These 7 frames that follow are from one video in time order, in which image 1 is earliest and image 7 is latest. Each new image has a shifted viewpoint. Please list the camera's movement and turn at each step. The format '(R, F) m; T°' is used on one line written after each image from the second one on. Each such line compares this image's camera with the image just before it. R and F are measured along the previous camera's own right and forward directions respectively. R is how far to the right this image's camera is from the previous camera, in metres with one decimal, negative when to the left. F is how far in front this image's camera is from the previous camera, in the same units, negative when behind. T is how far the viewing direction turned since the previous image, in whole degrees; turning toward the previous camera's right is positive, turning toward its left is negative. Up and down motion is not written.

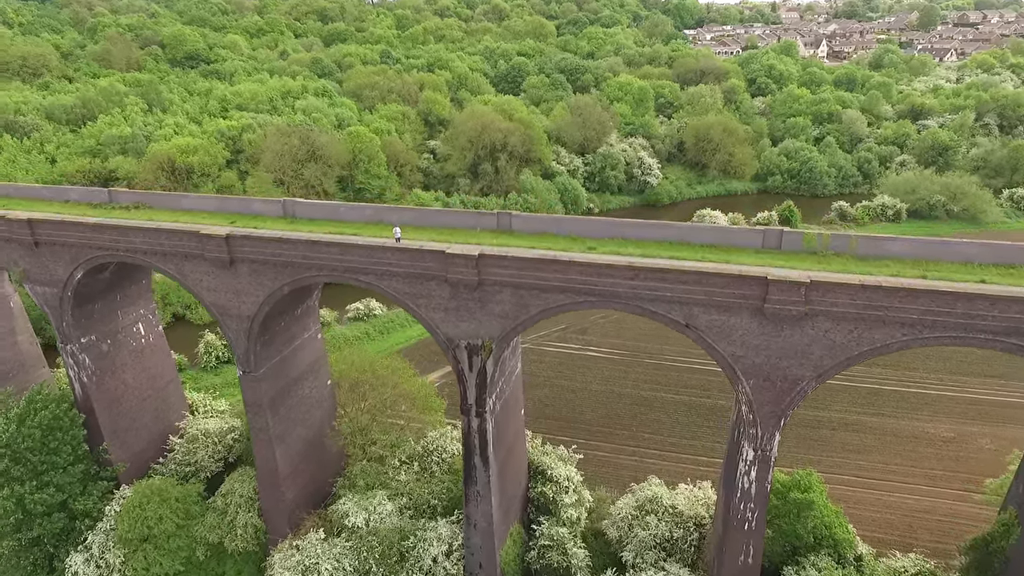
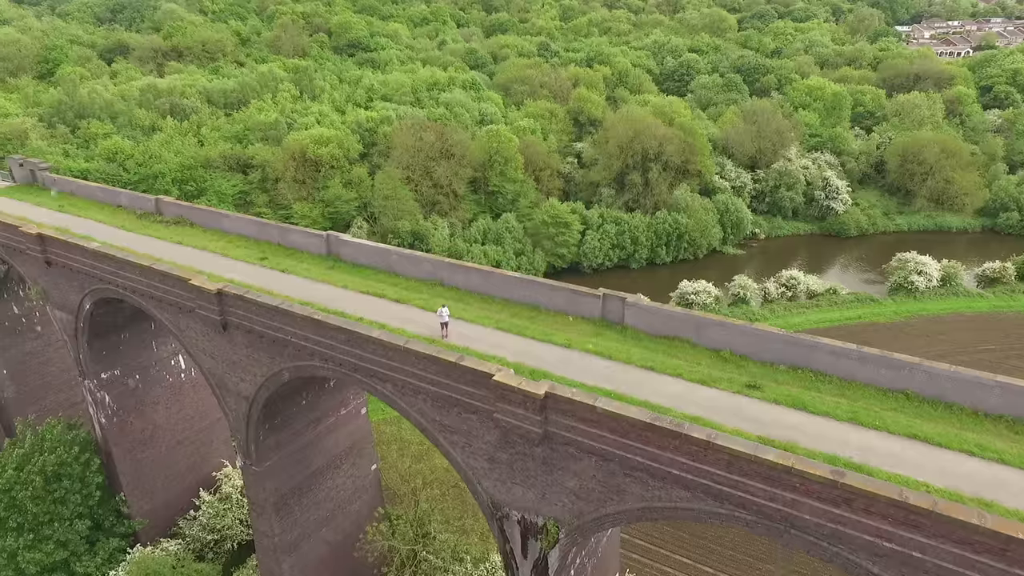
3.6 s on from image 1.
(+0.5, +5.4) m; -13°
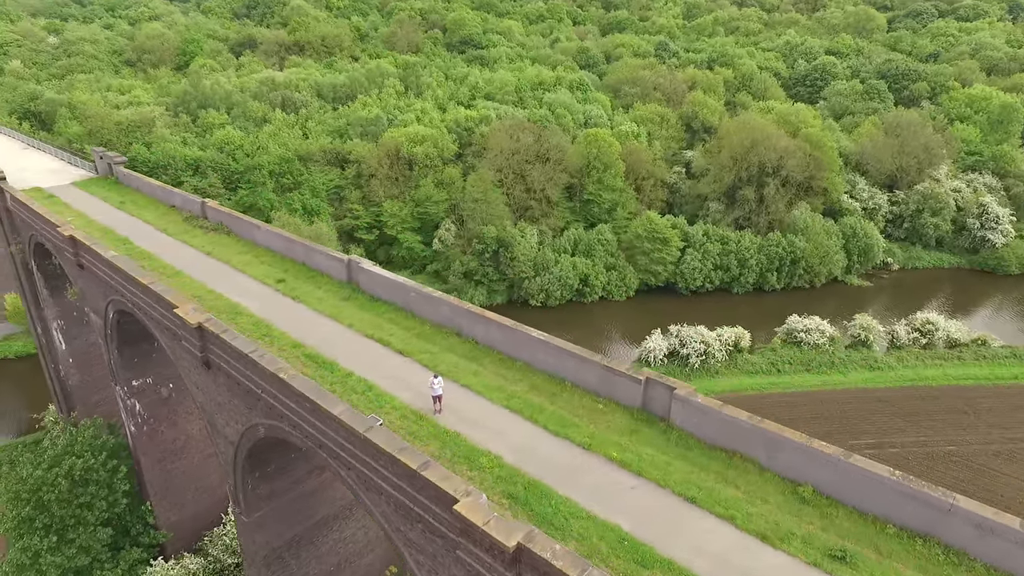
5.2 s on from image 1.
(+1.0, +2.2) m; -10°
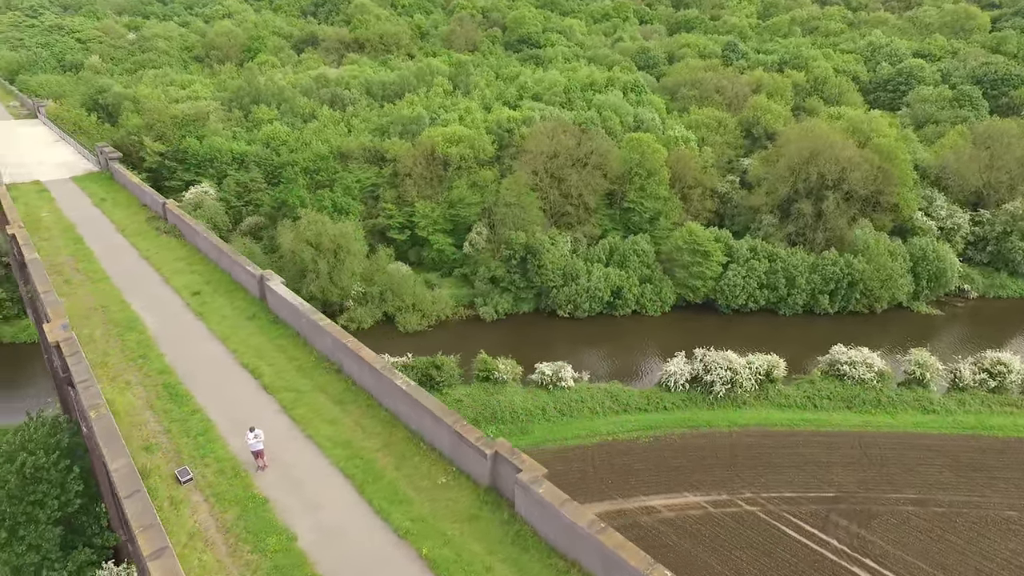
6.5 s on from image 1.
(+2.3, +1.4) m; -6°
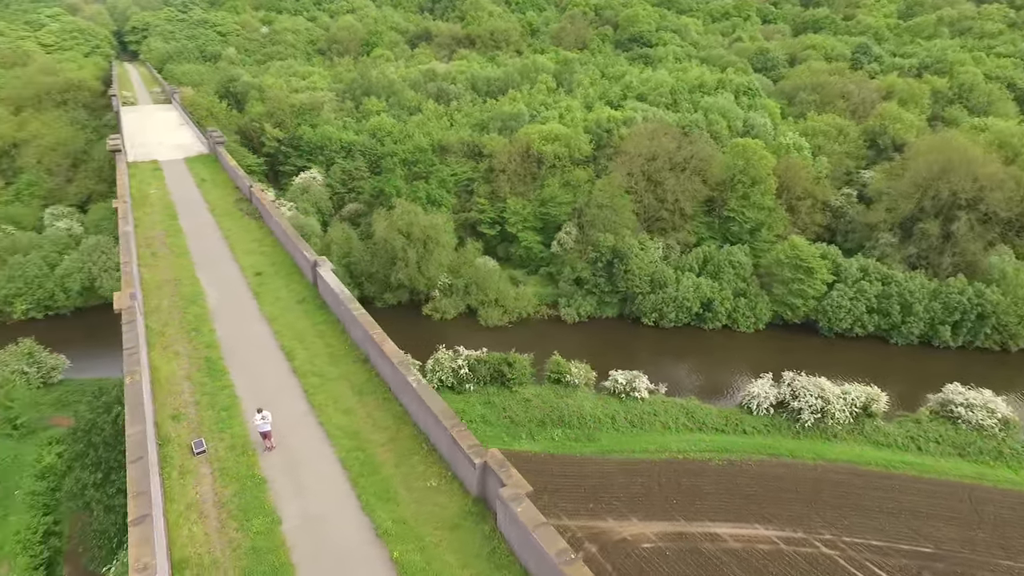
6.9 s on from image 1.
(+0.8, +0.4) m; -9°
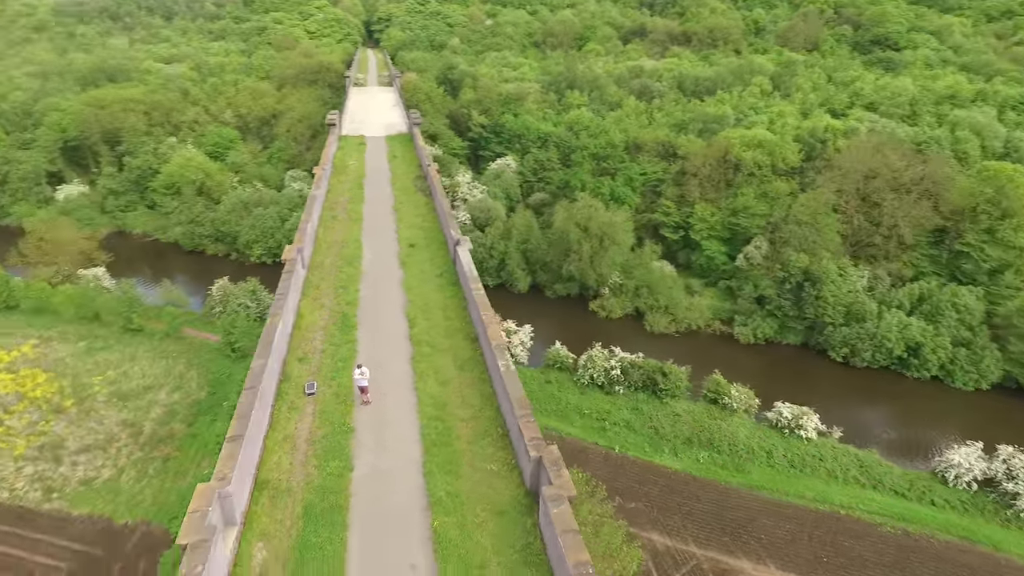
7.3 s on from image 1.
(+0.9, +0.3) m; -17°
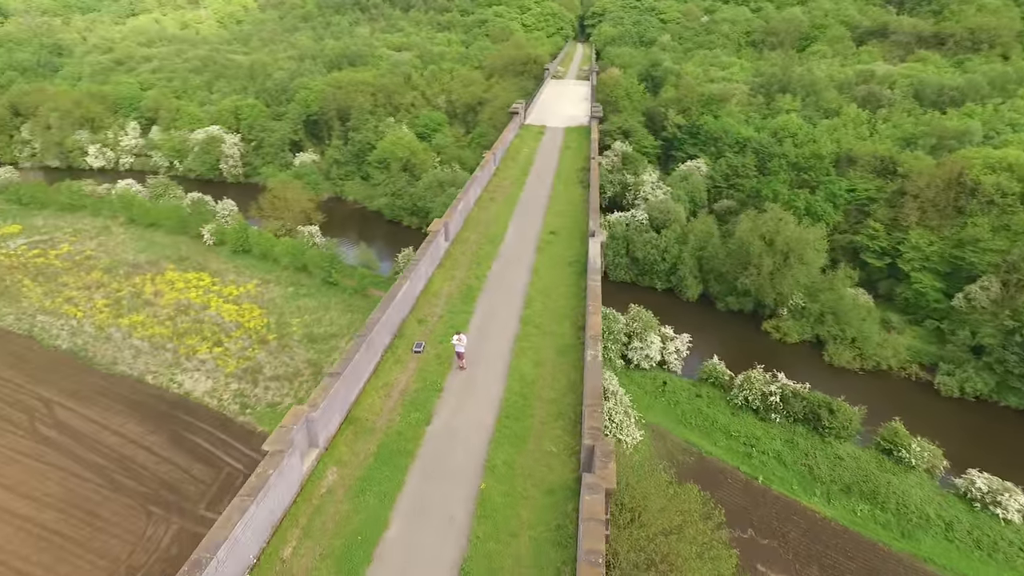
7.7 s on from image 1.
(+1.0, 0.0) m; -17°
